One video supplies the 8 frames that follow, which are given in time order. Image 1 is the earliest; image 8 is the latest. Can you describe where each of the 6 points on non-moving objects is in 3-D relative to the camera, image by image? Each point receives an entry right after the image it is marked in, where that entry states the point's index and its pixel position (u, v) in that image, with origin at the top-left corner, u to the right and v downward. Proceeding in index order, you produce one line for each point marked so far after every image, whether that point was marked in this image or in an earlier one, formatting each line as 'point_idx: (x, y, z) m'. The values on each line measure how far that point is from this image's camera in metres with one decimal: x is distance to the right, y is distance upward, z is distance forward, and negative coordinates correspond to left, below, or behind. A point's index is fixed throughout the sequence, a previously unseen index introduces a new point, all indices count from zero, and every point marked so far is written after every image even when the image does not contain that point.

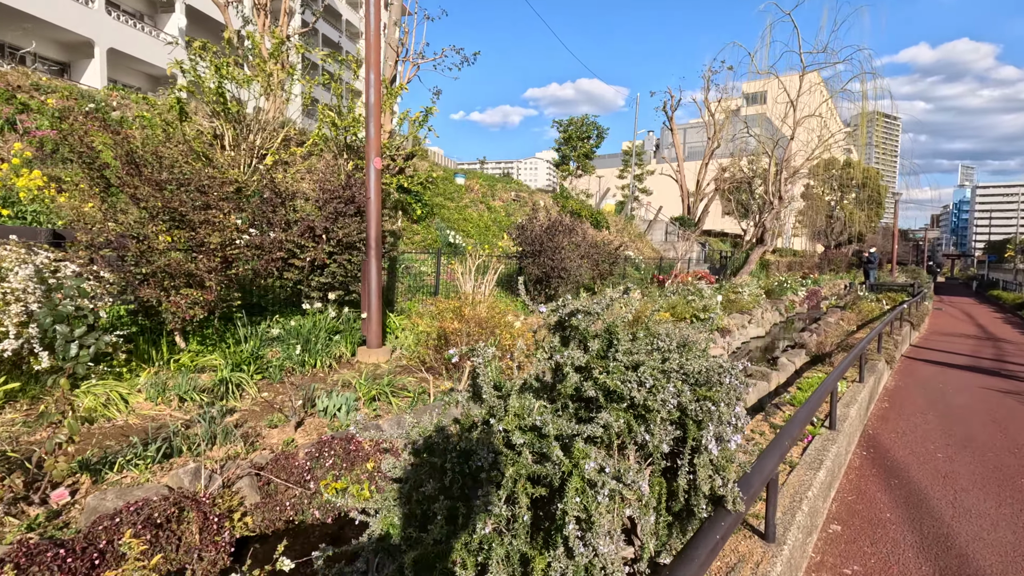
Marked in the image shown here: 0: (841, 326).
0: (+6.0, -0.7, +9.8) m
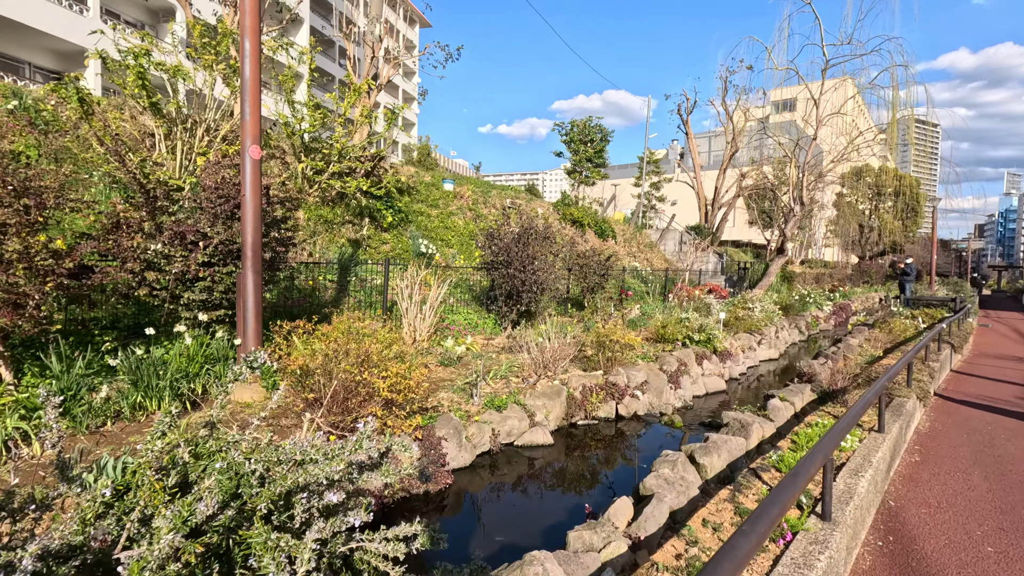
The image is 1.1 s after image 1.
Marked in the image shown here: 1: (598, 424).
0: (+5.5, -1.0, +8.3) m
1: (+0.8, -1.3, +4.9) m
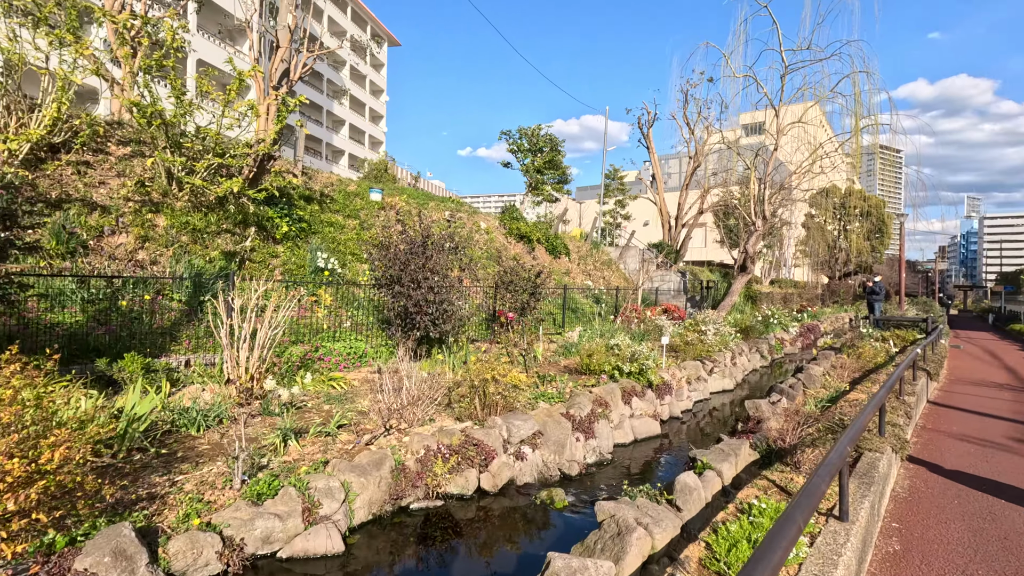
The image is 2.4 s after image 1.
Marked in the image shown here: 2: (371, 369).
0: (+4.1, -1.3, +7.0) m
1: (-0.4, -1.4, +3.4) m
2: (-1.6, -0.9, +6.1) m
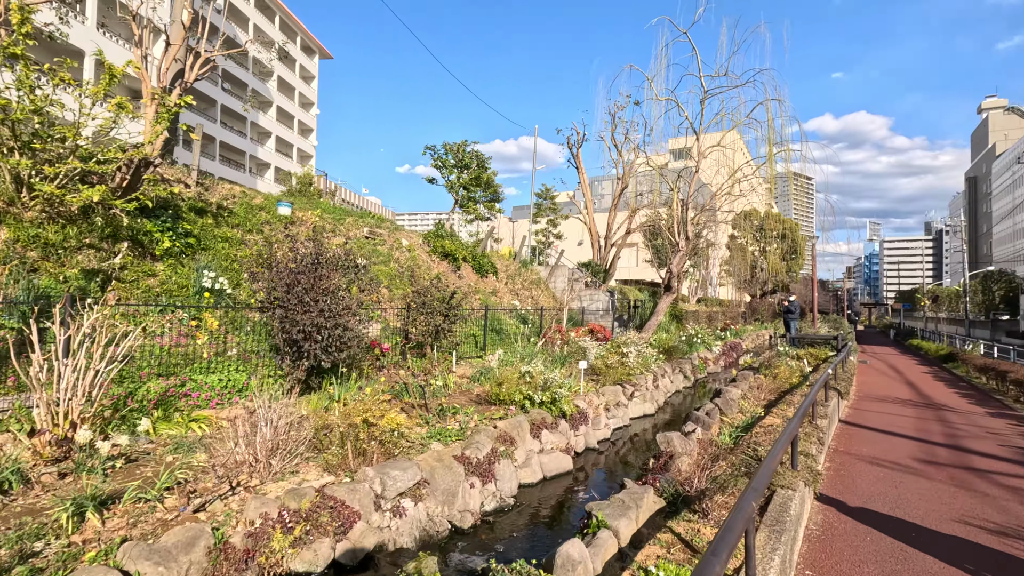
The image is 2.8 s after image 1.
0: (+3.0, -1.5, +6.9) m
1: (-1.1, -1.5, +2.8) m
2: (-2.6, -1.2, +5.3) m
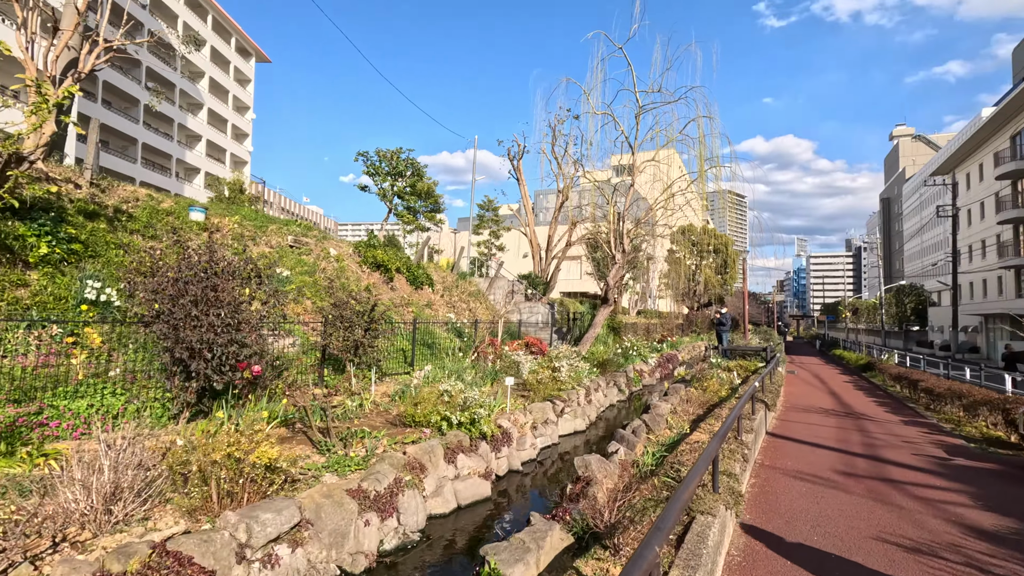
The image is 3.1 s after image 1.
0: (+2.0, -1.7, +6.7) m
1: (-1.7, -1.6, +2.3) m
2: (-3.4, -1.3, +4.6) m
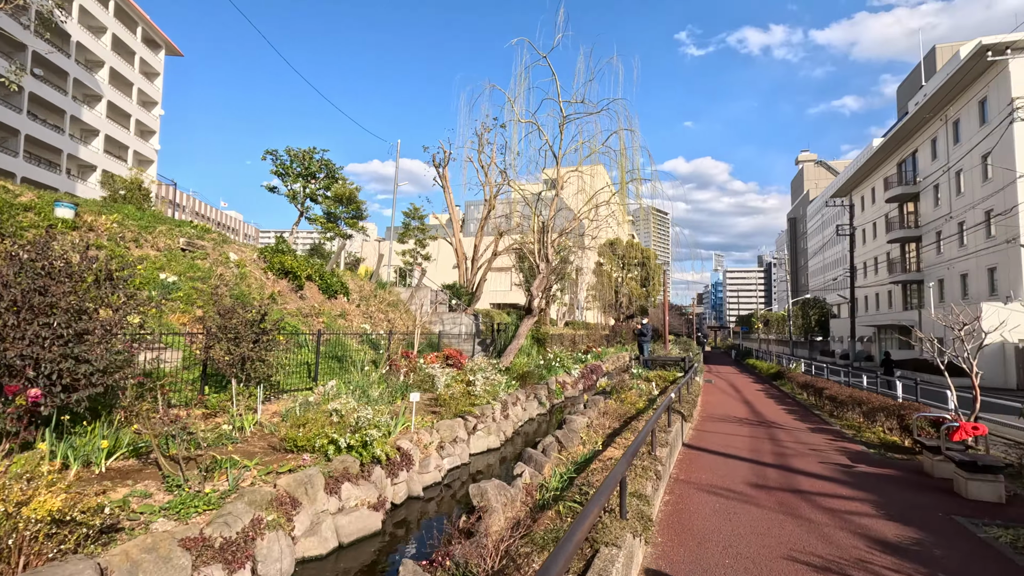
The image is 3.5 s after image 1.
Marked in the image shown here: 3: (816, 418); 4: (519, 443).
0: (+0.9, -1.8, +6.4) m
1: (-2.2, -1.6, +1.5) m
2: (-4.2, -1.3, +3.6) m
3: (+6.9, -2.9, +12.1) m
4: (+0.1, -2.4, +8.4) m
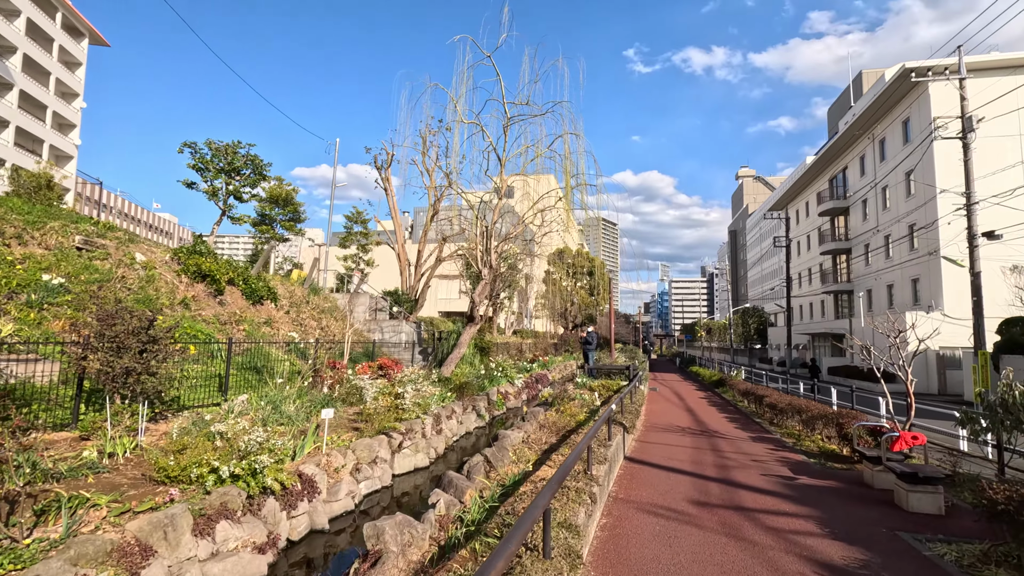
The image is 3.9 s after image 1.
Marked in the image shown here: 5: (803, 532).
0: (+0.1, -1.8, +5.8) m
1: (-2.6, -1.5, +0.7) m
2: (-4.7, -1.2, +2.6) m
3: (+5.5, -3.1, +12.1) m
4: (-0.9, -2.5, +7.7) m
5: (+2.7, -2.3, +5.1) m
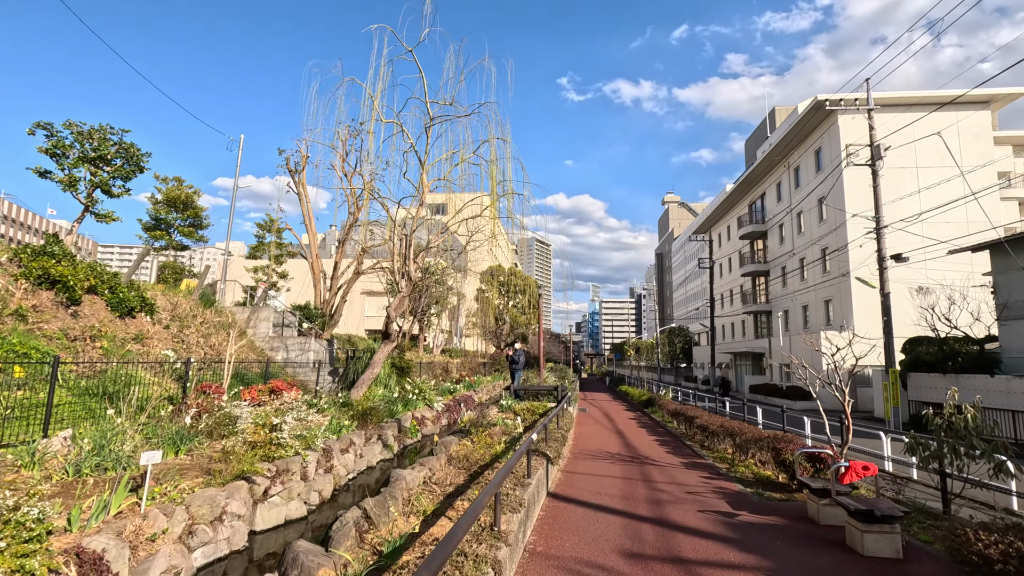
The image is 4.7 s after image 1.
0: (-0.9, -1.9, +4.6) m
1: (-2.8, -1.3, -0.8) m
2: (-5.2, -1.1, +0.8) m
3: (+3.8, -3.4, +11.4) m
4: (-2.1, -2.6, +6.3) m
5: (+1.9, -2.3, +4.1) m
